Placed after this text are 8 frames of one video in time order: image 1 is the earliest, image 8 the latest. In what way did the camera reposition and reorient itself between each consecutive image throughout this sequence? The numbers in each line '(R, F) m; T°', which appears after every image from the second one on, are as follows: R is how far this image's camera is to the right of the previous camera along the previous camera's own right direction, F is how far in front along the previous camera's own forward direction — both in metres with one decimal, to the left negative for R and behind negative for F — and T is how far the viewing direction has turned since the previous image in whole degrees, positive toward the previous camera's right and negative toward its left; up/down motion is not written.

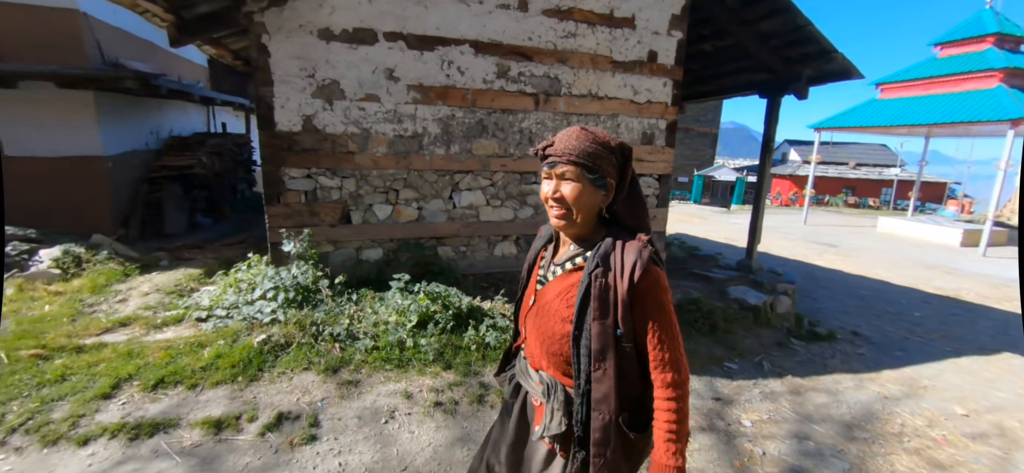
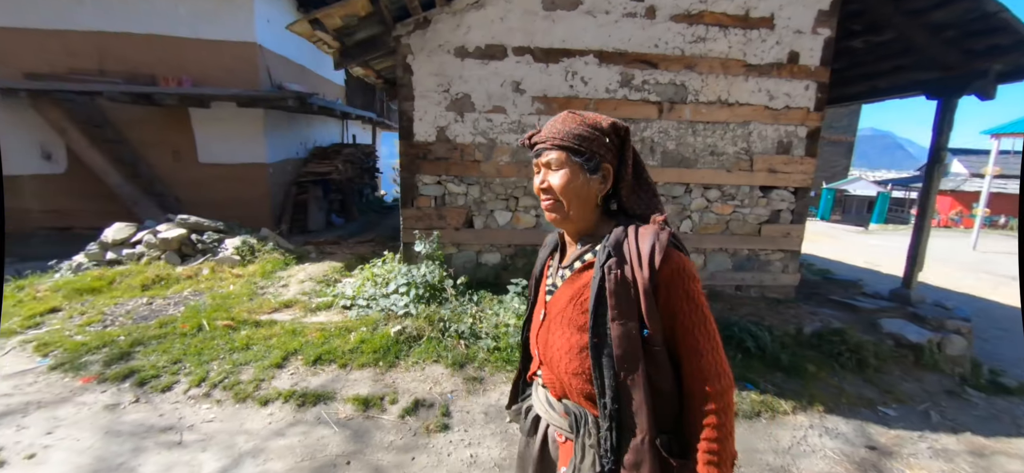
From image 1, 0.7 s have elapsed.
(-0.3, 0.0) m; -12°
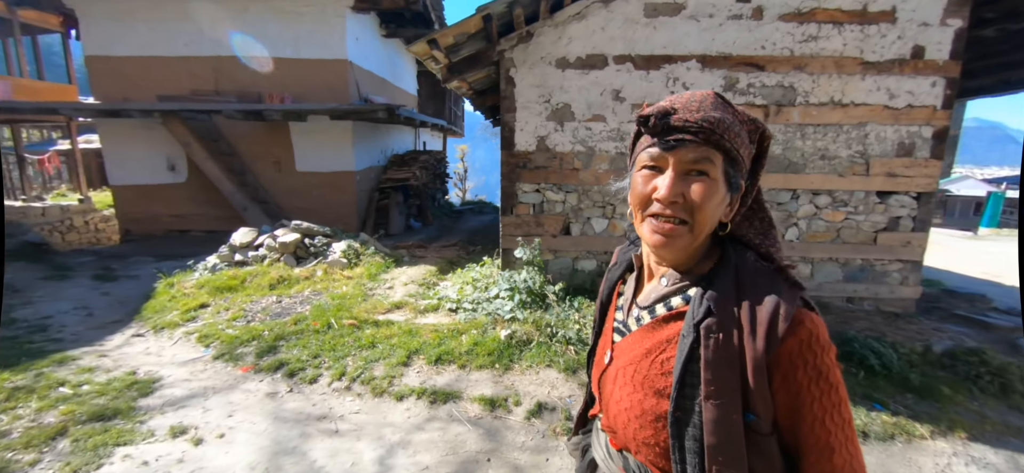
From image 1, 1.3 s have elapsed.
(-0.5, -0.1) m; -7°
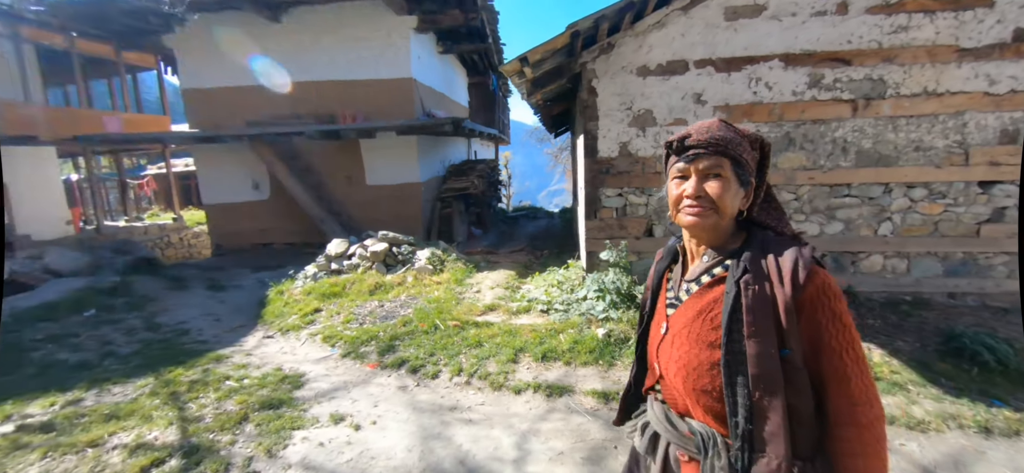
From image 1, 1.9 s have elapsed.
(-0.5, -0.2) m; -5°
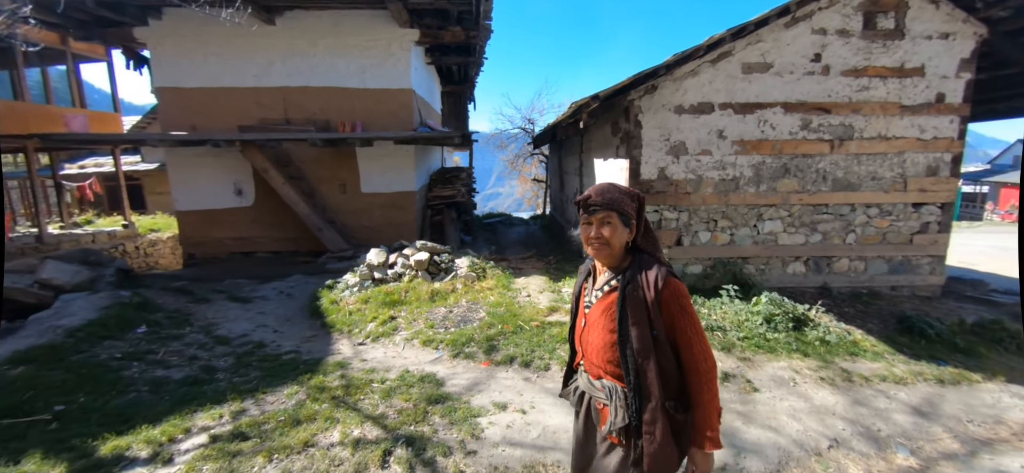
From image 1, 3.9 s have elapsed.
(-1.7, -0.5) m; +10°
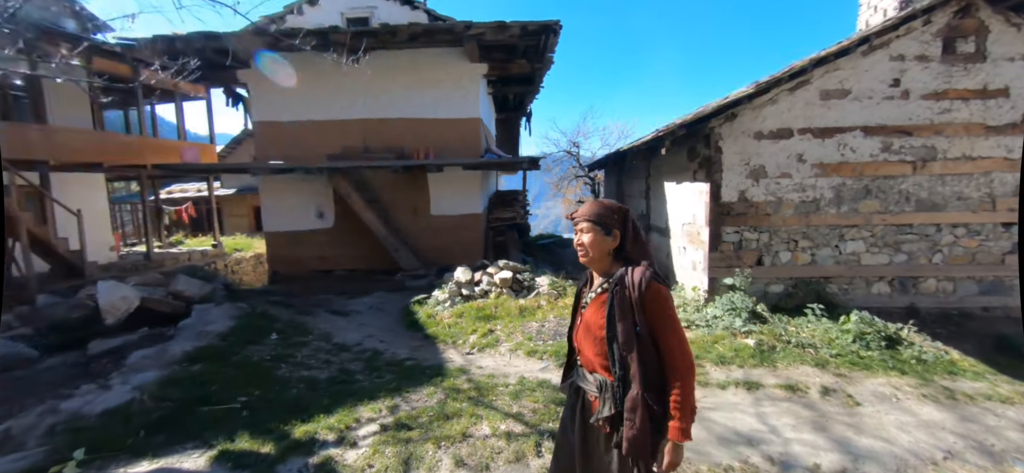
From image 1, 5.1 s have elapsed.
(-0.8, -0.5) m; -4°
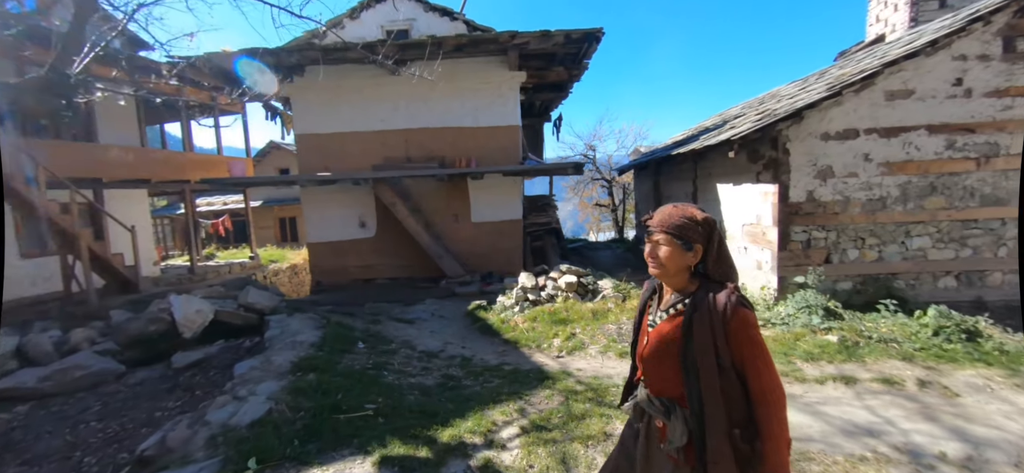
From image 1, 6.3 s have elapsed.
(-1.1, -0.1) m; 0°
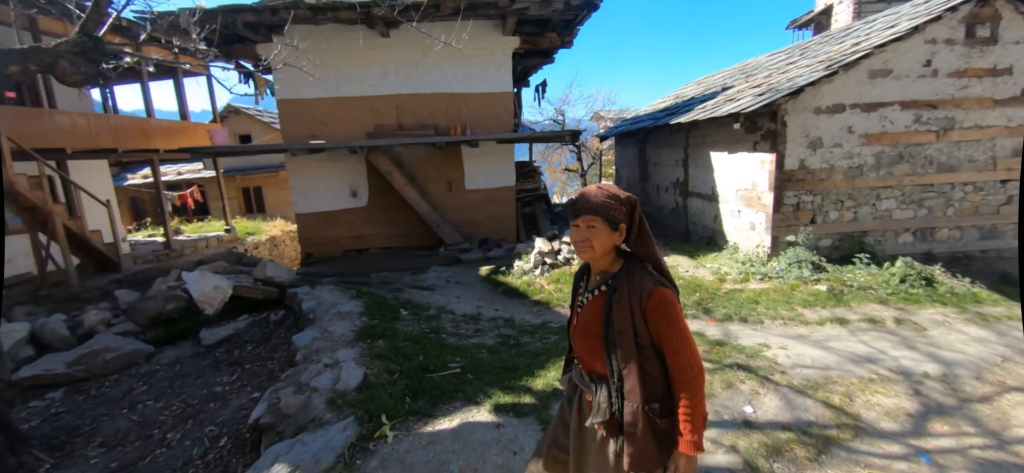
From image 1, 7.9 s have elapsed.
(-1.2, -0.3) m; +6°
